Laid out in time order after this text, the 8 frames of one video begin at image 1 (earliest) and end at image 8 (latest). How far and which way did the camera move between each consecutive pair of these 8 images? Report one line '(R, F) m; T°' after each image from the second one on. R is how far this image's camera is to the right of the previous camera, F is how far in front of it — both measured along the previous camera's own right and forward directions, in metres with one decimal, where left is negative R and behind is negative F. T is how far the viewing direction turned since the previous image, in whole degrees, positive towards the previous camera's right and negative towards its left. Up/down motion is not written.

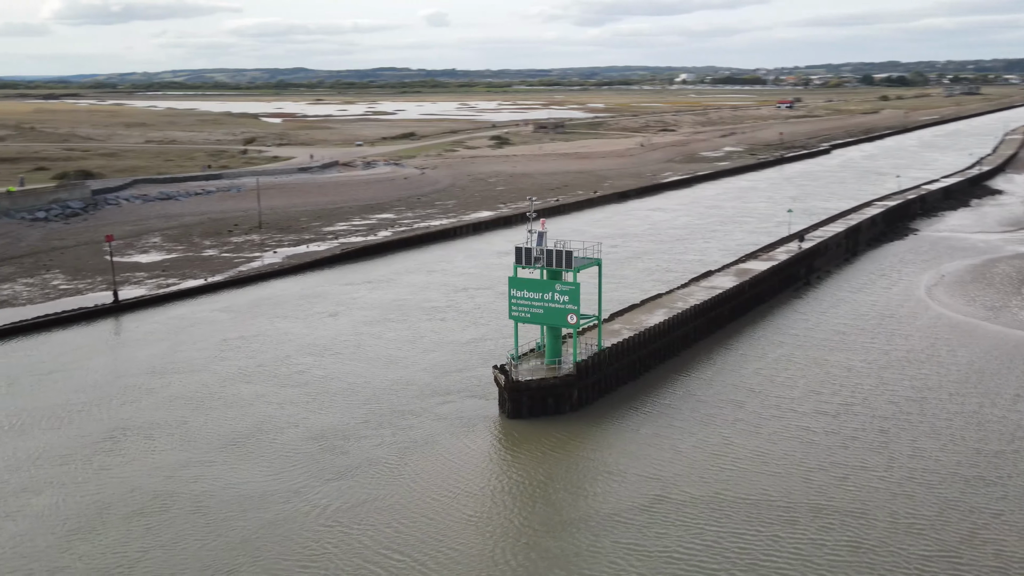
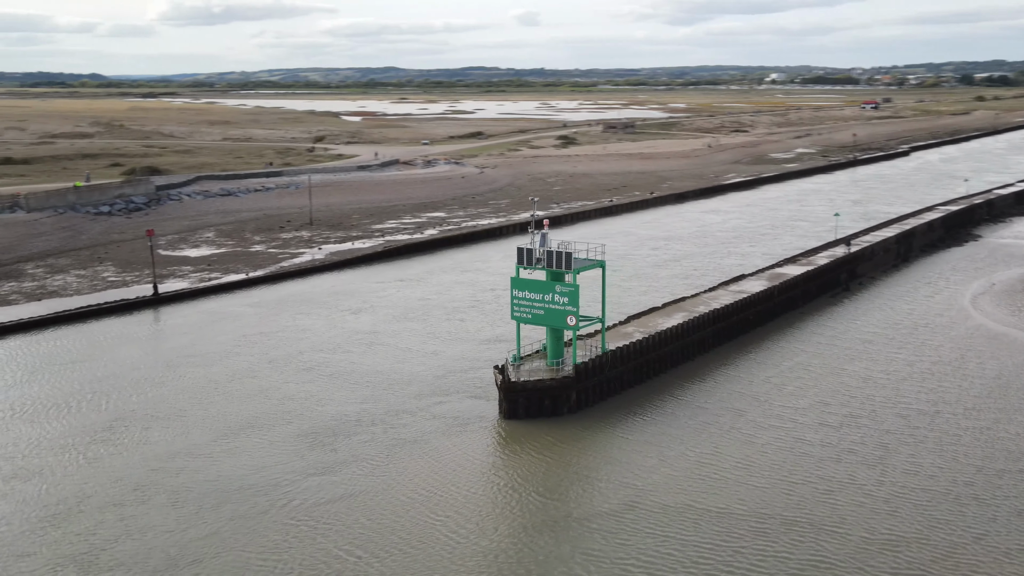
(+1.8, +0.2) m; -5°
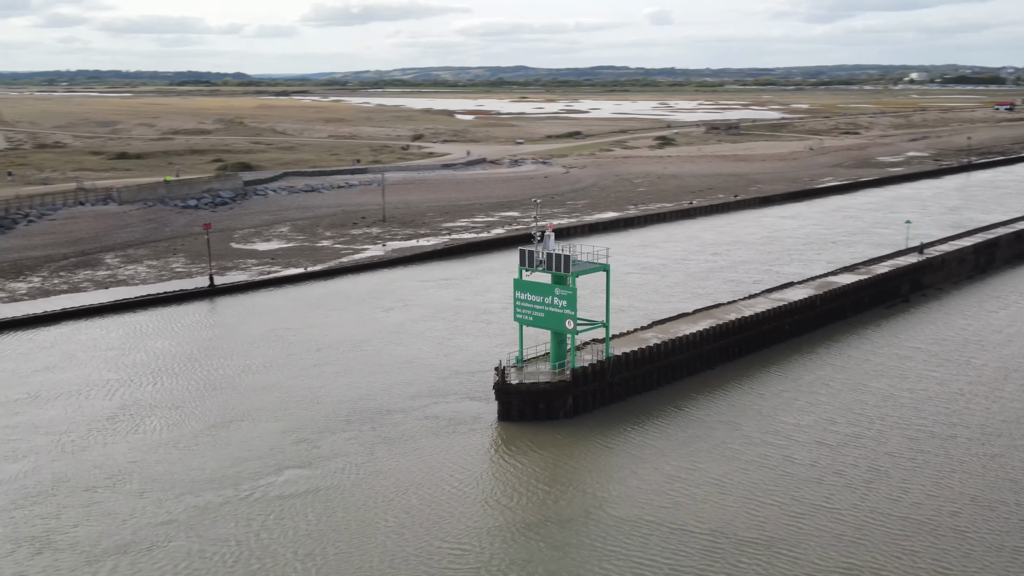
(+2.6, +0.4) m; -7°
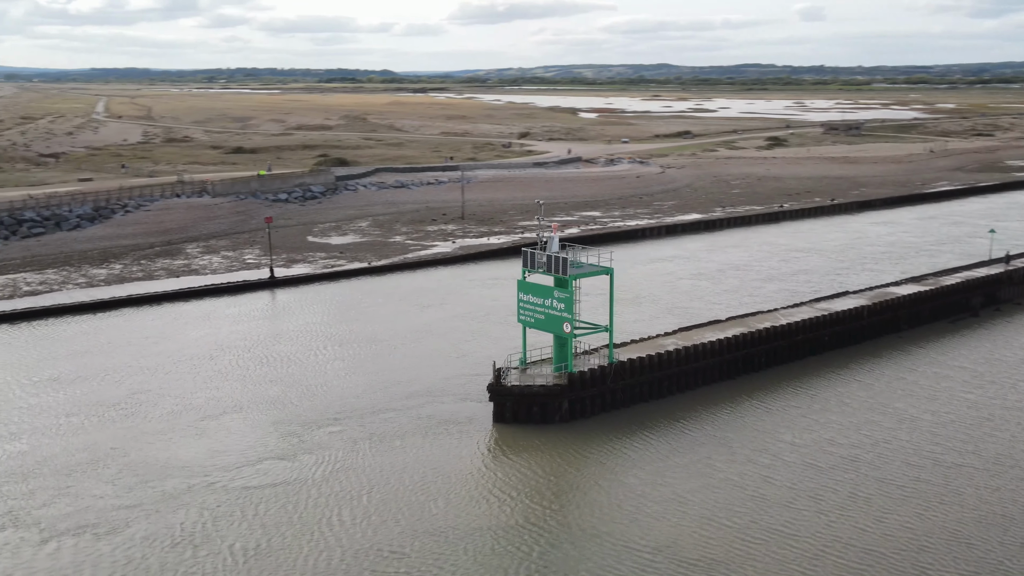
(+2.8, +0.5) m; -8°
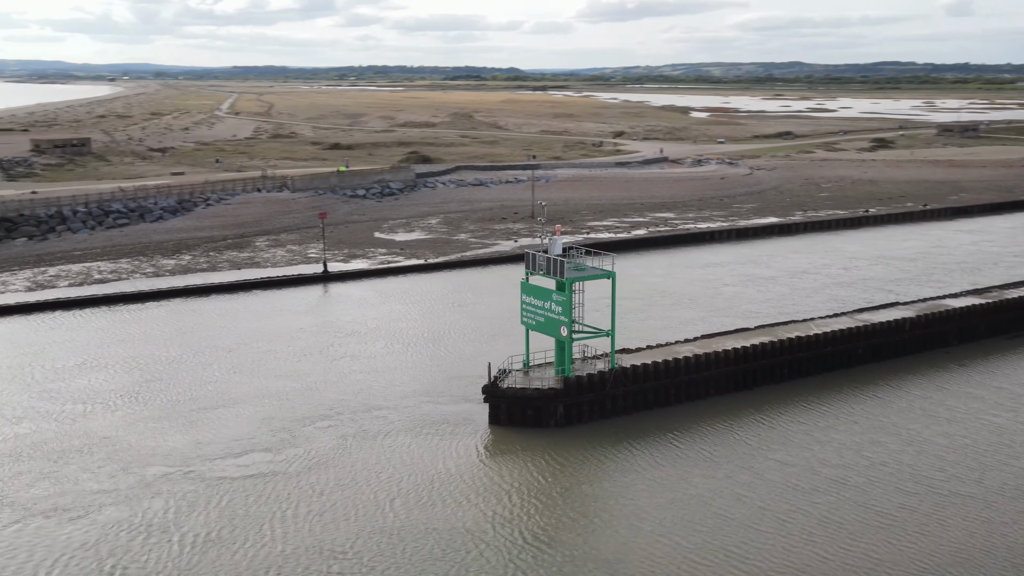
(+2.5, +0.4) m; -7°
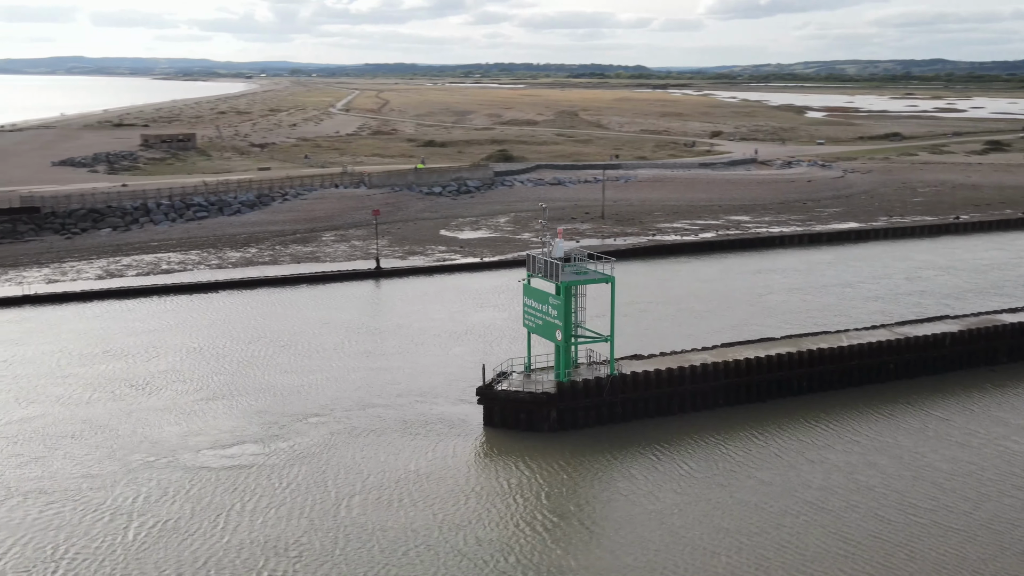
(+2.5, +0.4) m; -7°
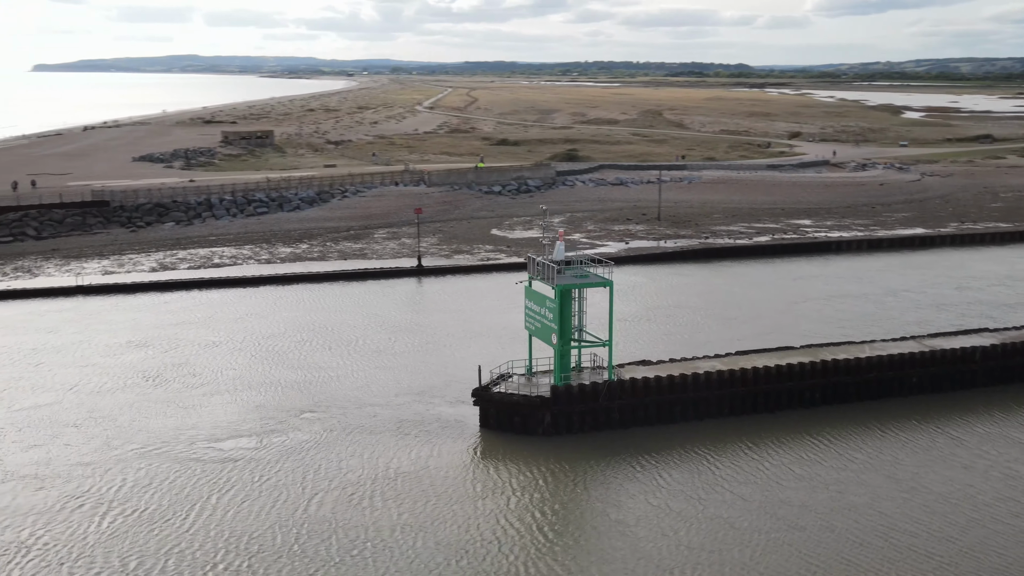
(+1.9, +0.2) m; -5°
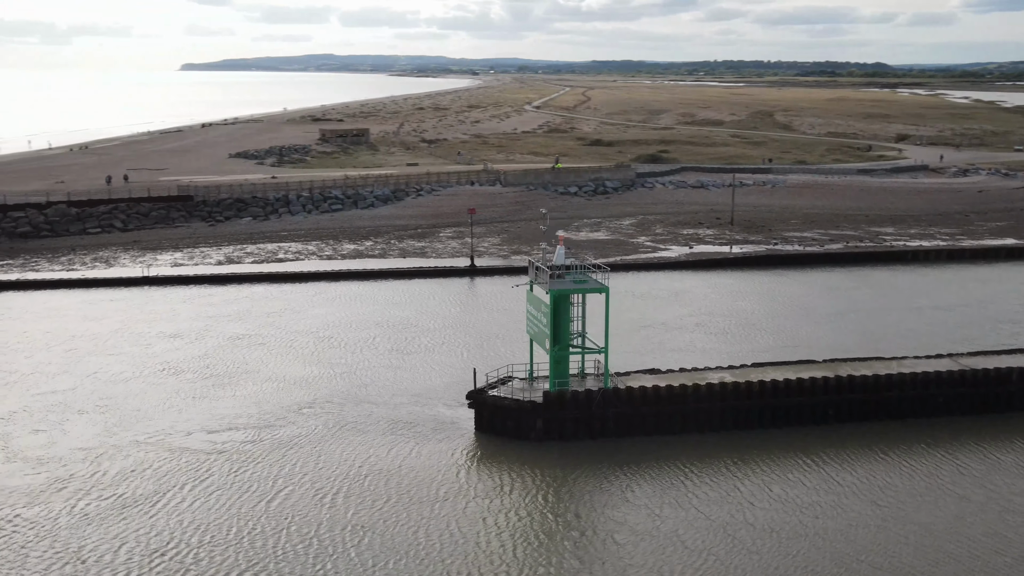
(+2.5, +0.3) m; -7°
